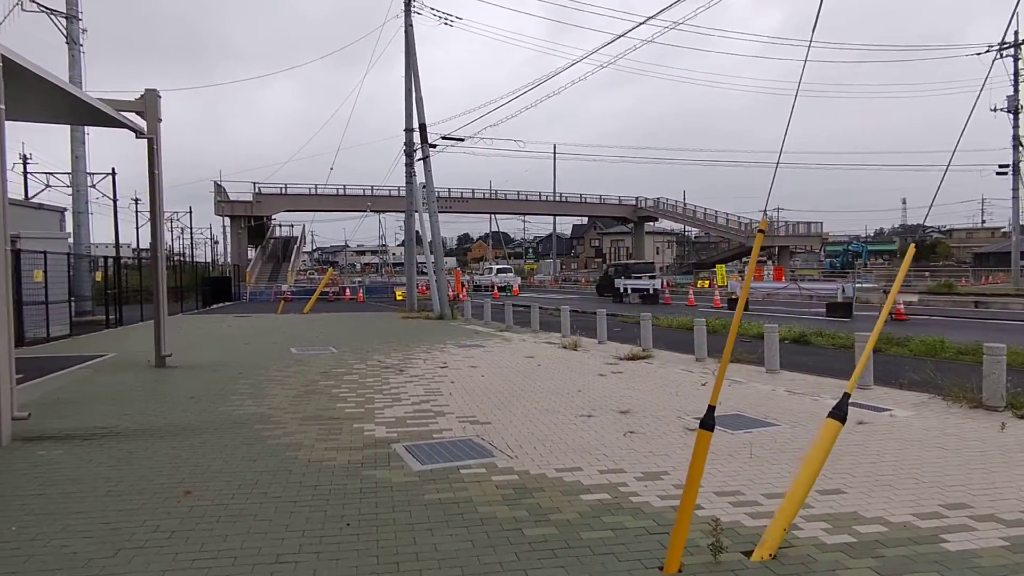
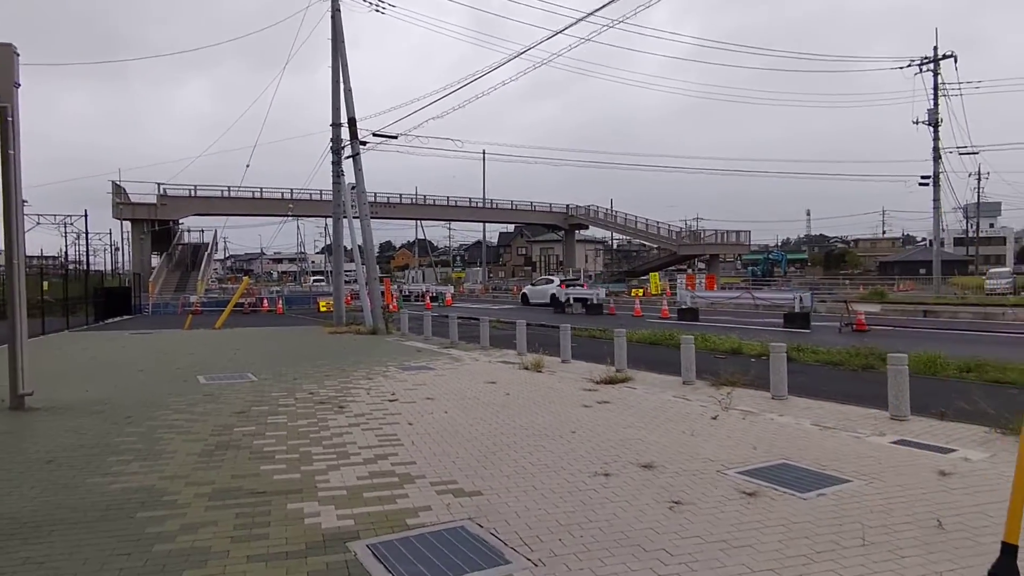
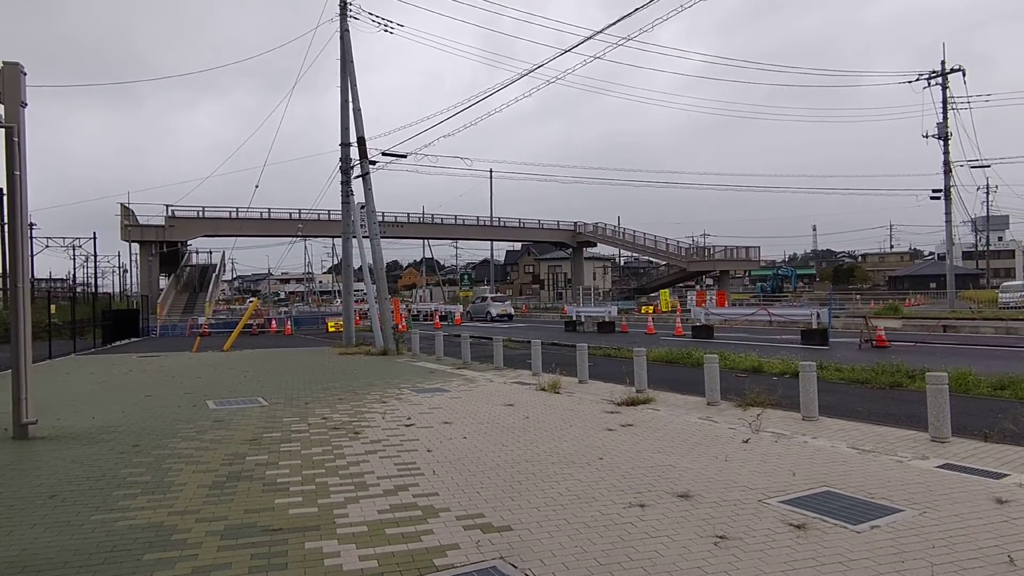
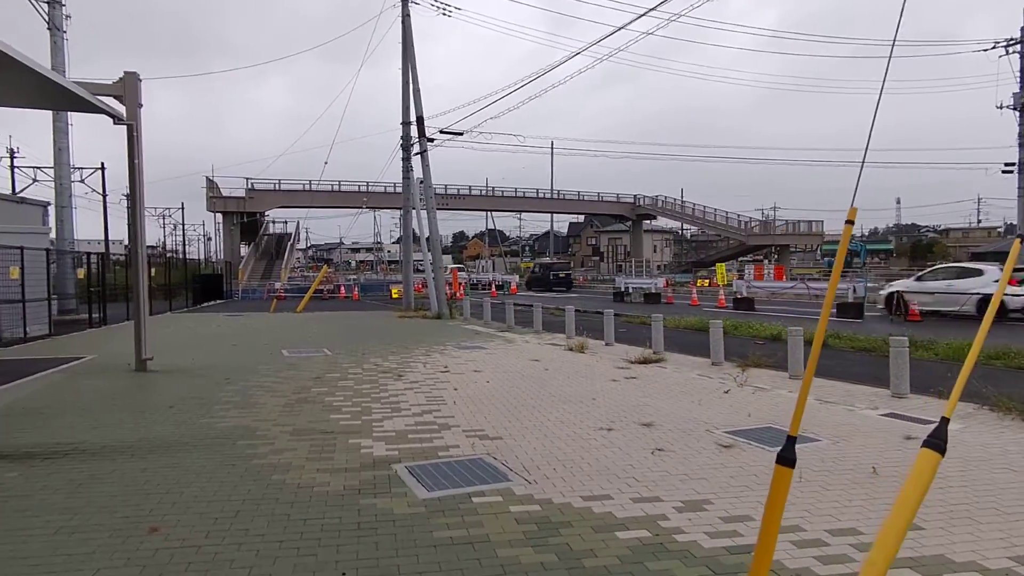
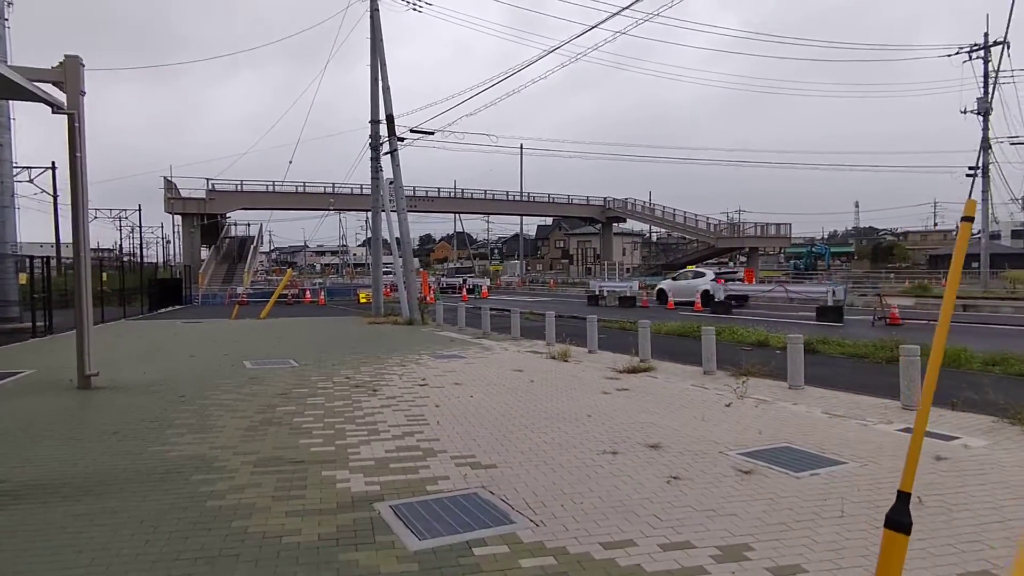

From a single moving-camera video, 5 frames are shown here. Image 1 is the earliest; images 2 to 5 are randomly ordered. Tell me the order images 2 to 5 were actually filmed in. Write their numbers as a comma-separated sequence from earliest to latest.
4, 5, 2, 3
